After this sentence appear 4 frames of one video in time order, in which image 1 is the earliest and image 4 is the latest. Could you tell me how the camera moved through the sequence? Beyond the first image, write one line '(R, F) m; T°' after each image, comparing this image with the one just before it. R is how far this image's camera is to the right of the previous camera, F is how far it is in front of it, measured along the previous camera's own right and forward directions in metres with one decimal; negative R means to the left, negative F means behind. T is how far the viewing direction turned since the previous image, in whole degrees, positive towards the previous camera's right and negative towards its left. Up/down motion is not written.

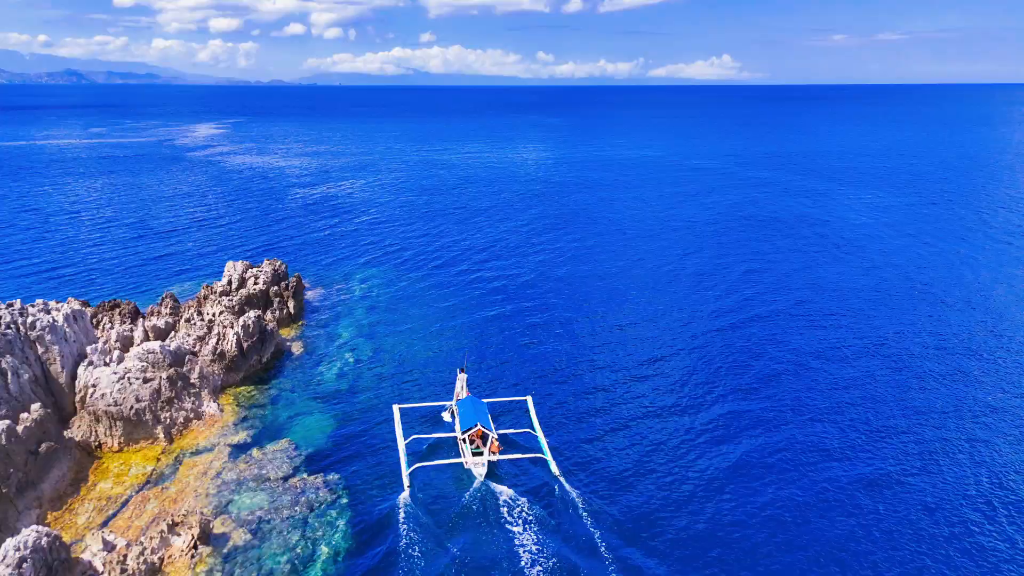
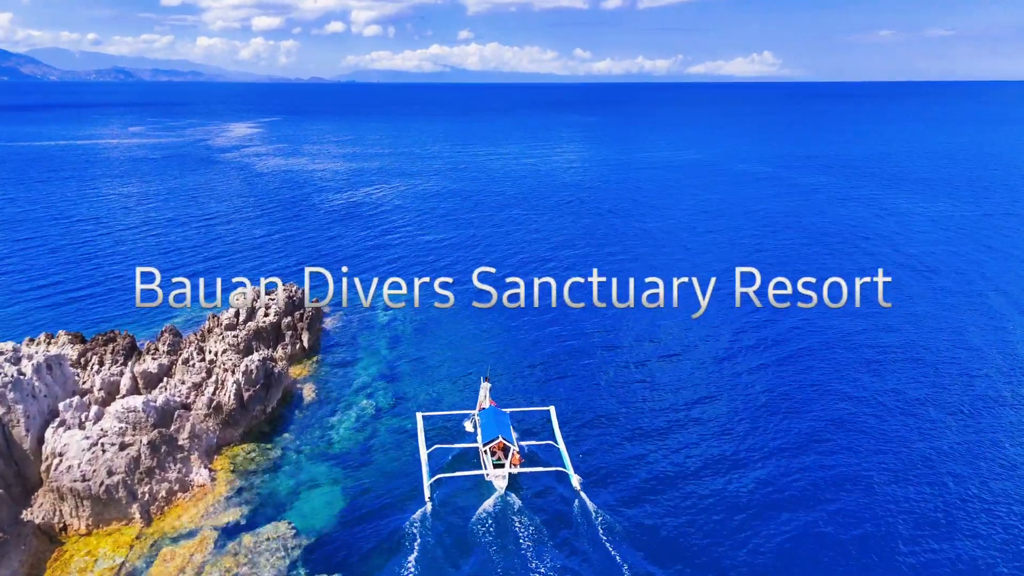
(-0.3, +3.2) m; -3°
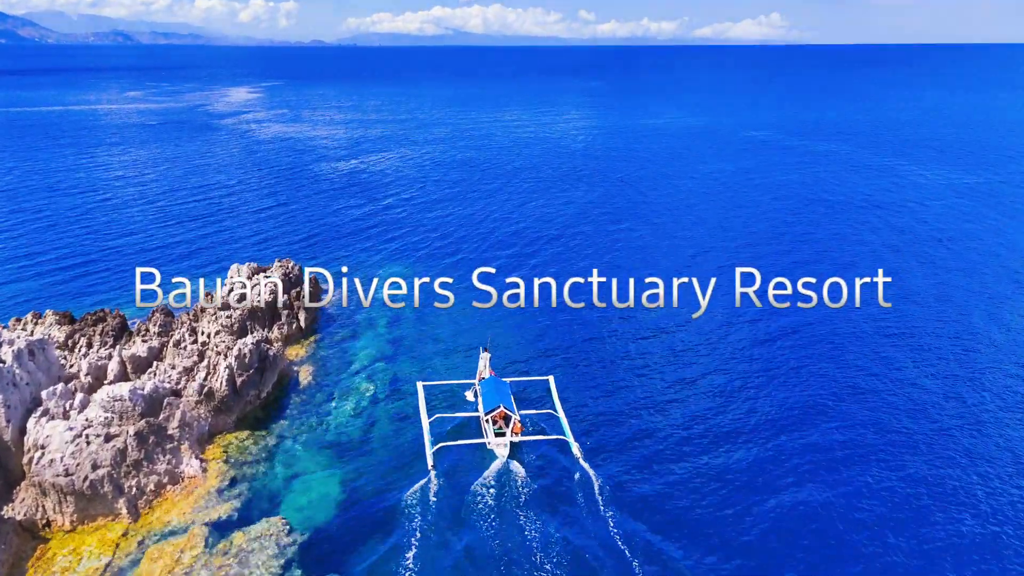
(0.0, +1.0) m; 0°
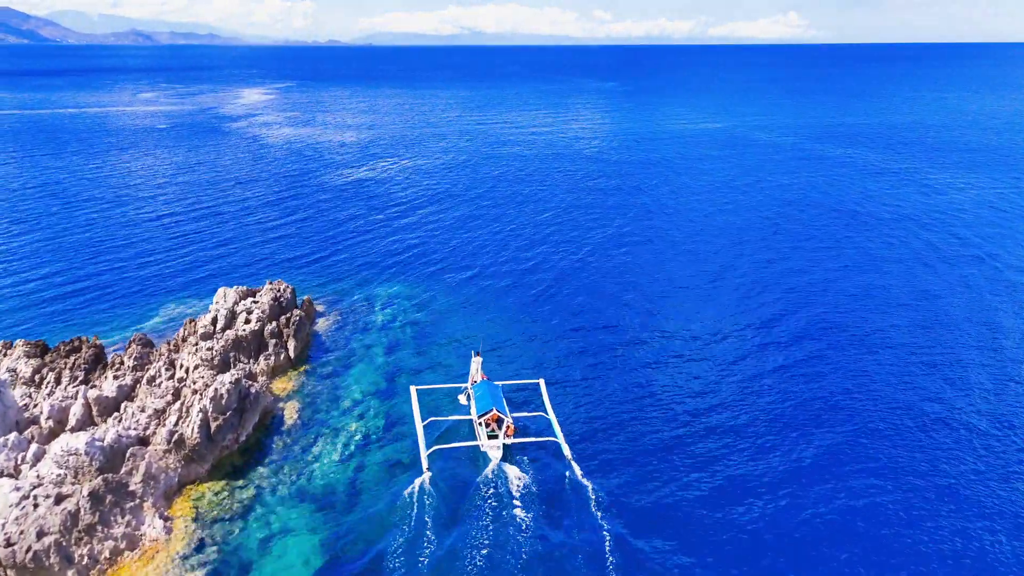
(+0.3, +1.7) m; -1°
